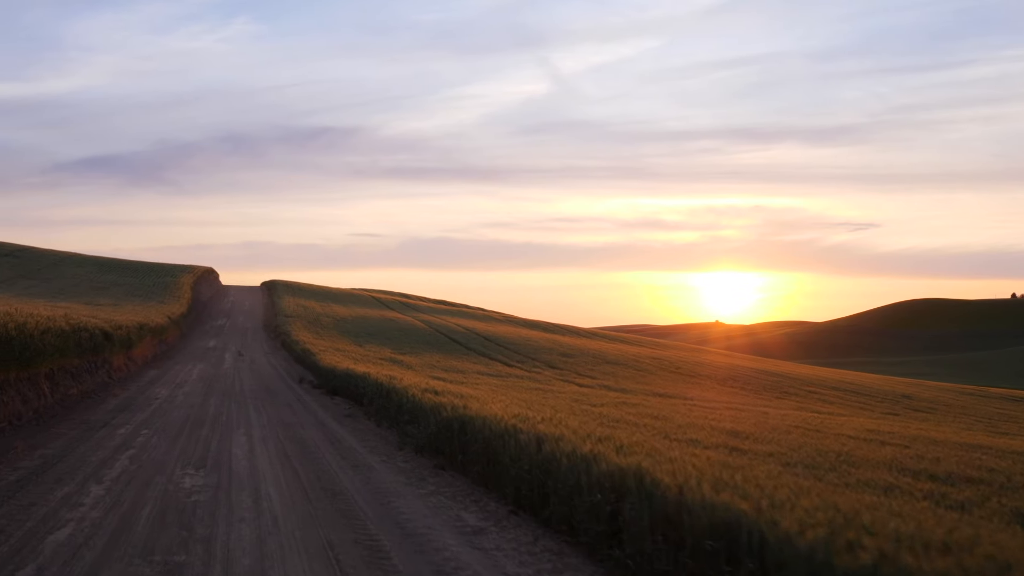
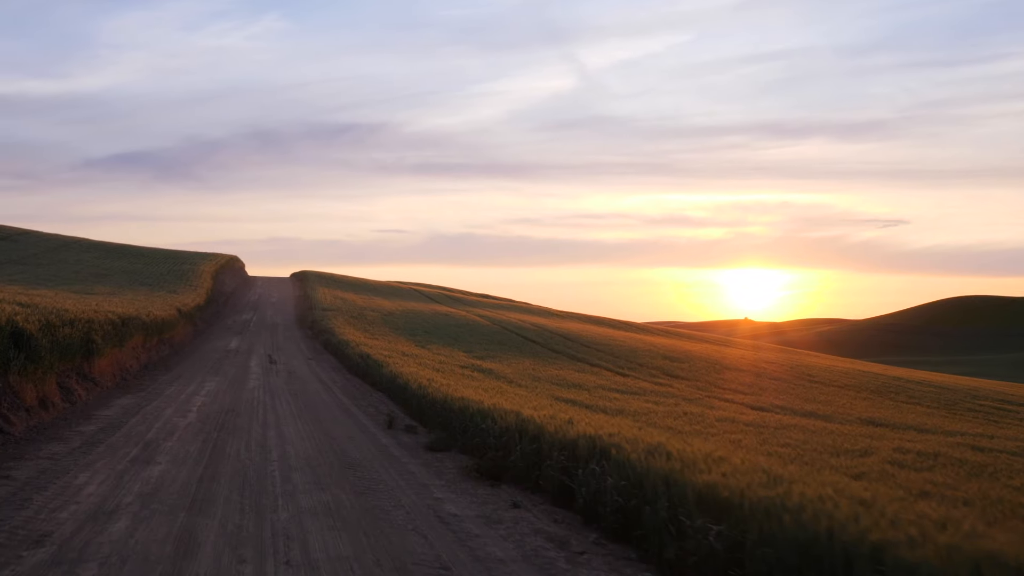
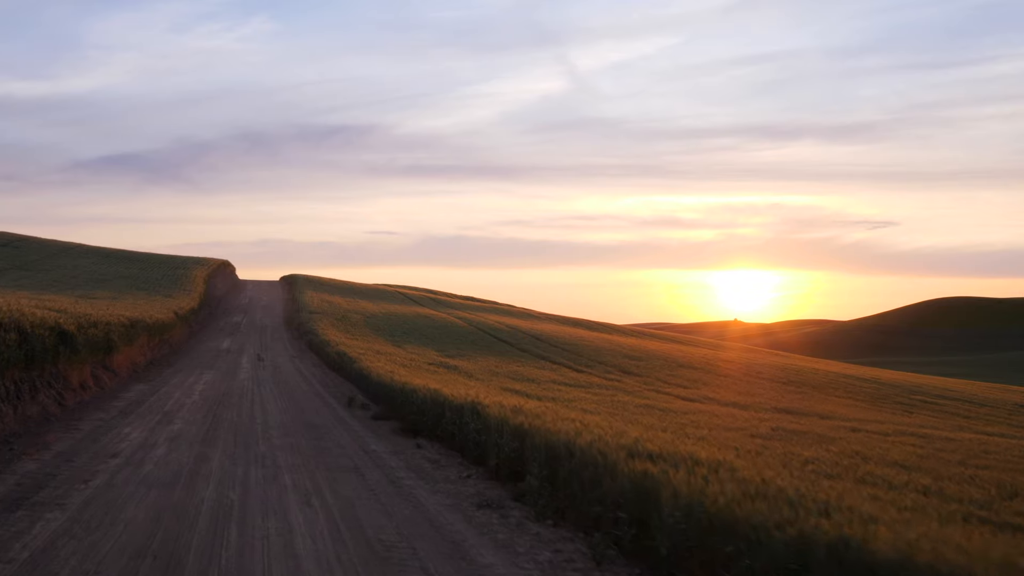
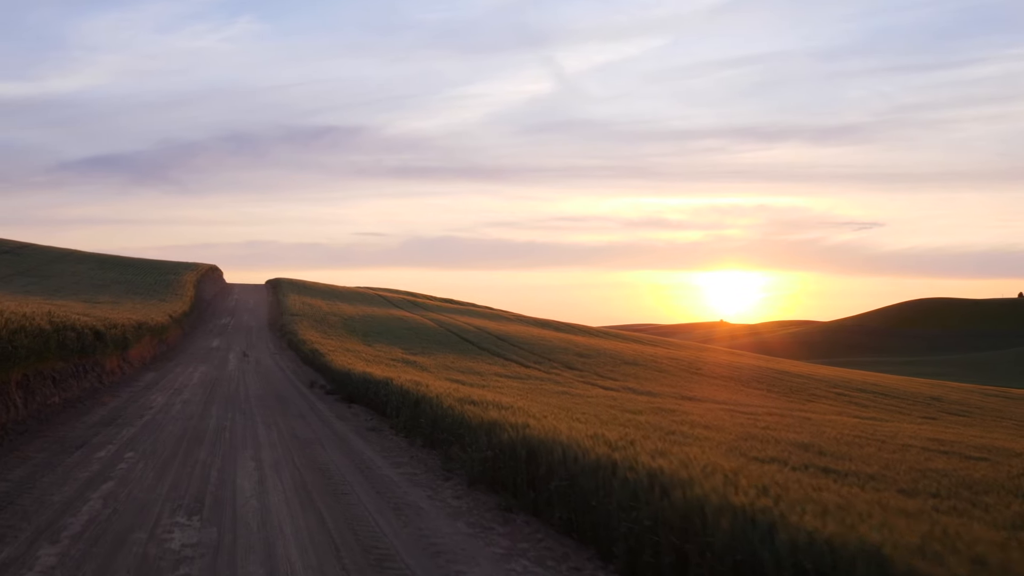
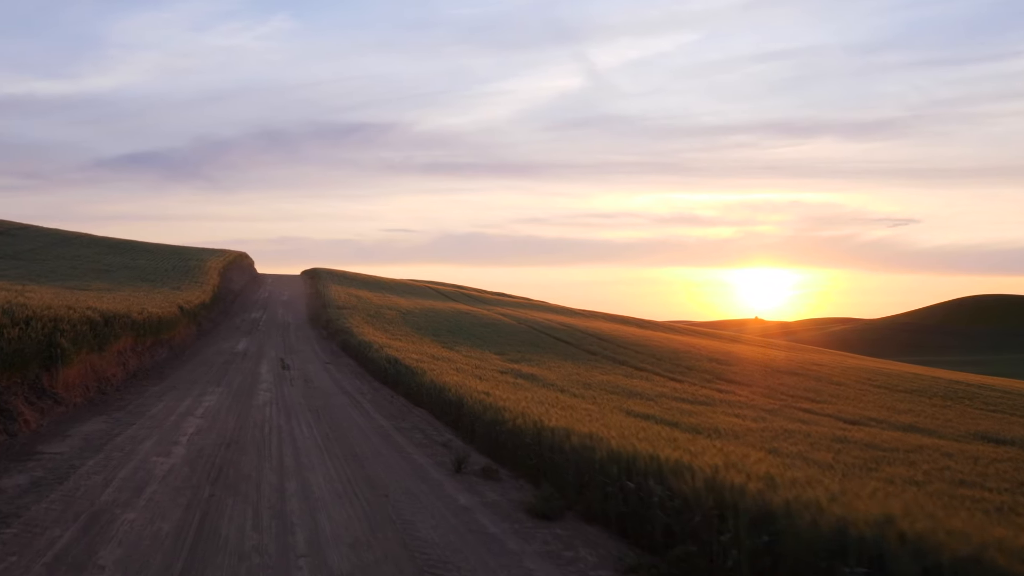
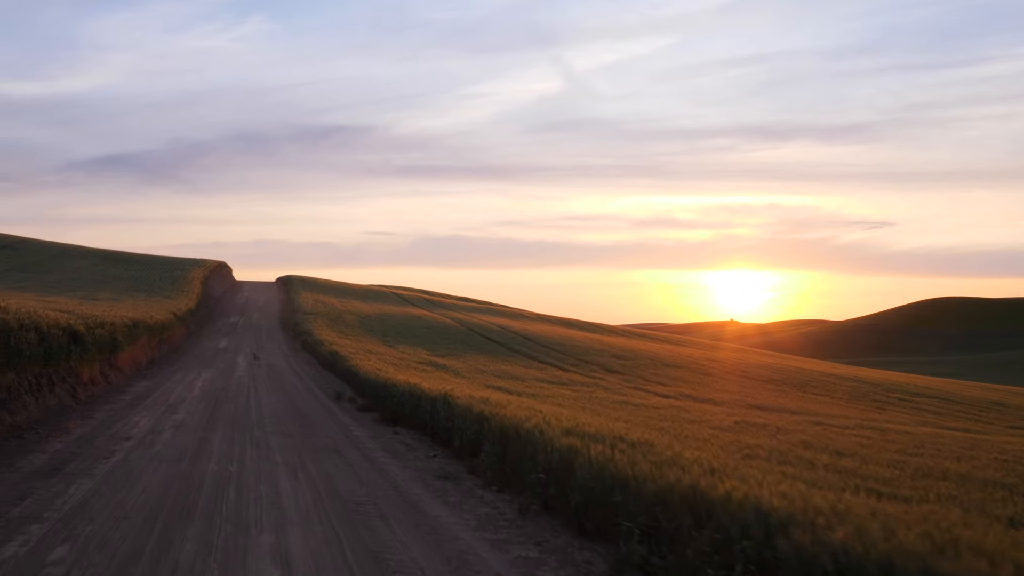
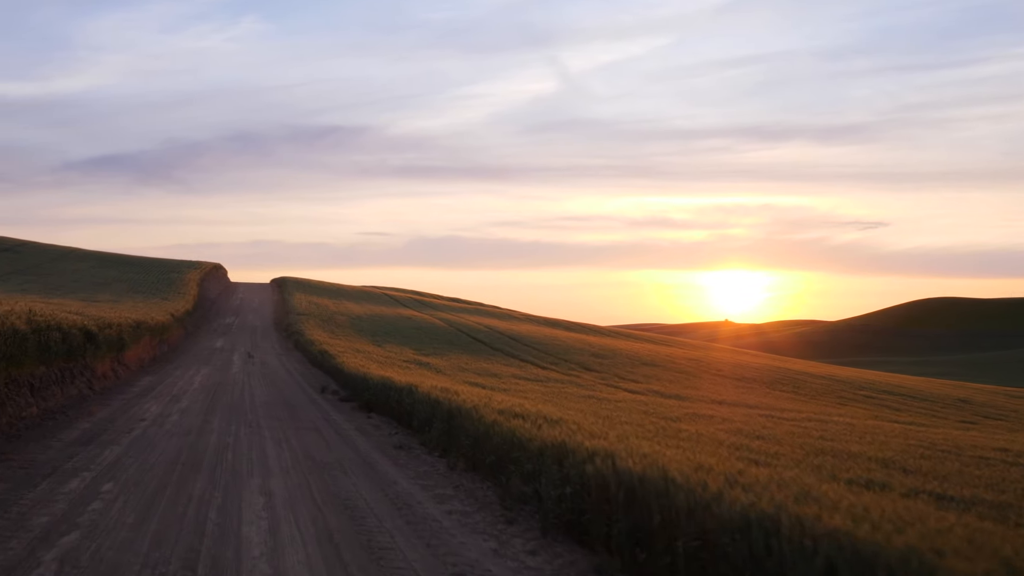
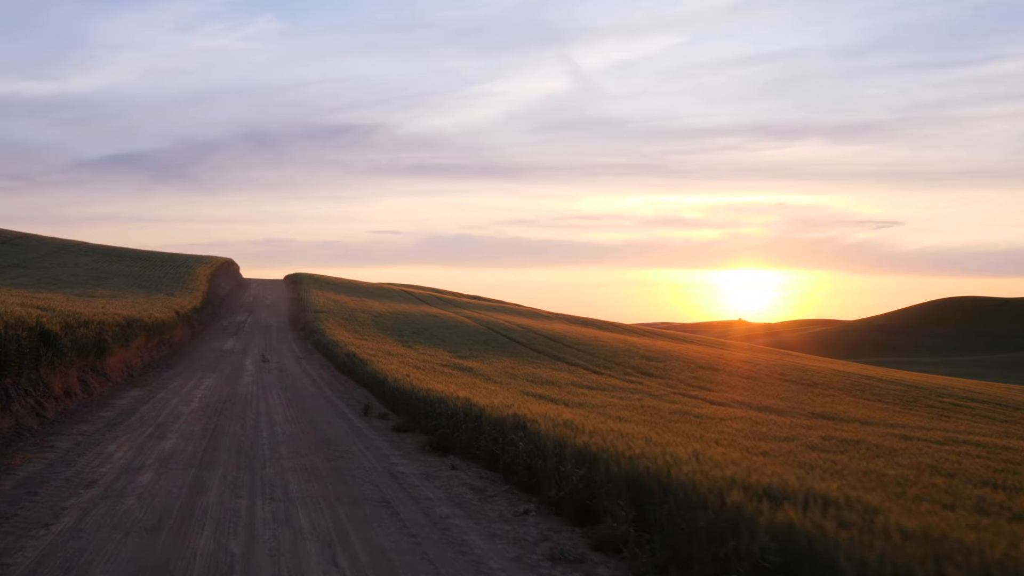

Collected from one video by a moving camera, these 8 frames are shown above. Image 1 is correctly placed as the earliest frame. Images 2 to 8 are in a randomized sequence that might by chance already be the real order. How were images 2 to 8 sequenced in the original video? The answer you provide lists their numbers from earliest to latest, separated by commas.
4, 7, 6, 3, 8, 2, 5
